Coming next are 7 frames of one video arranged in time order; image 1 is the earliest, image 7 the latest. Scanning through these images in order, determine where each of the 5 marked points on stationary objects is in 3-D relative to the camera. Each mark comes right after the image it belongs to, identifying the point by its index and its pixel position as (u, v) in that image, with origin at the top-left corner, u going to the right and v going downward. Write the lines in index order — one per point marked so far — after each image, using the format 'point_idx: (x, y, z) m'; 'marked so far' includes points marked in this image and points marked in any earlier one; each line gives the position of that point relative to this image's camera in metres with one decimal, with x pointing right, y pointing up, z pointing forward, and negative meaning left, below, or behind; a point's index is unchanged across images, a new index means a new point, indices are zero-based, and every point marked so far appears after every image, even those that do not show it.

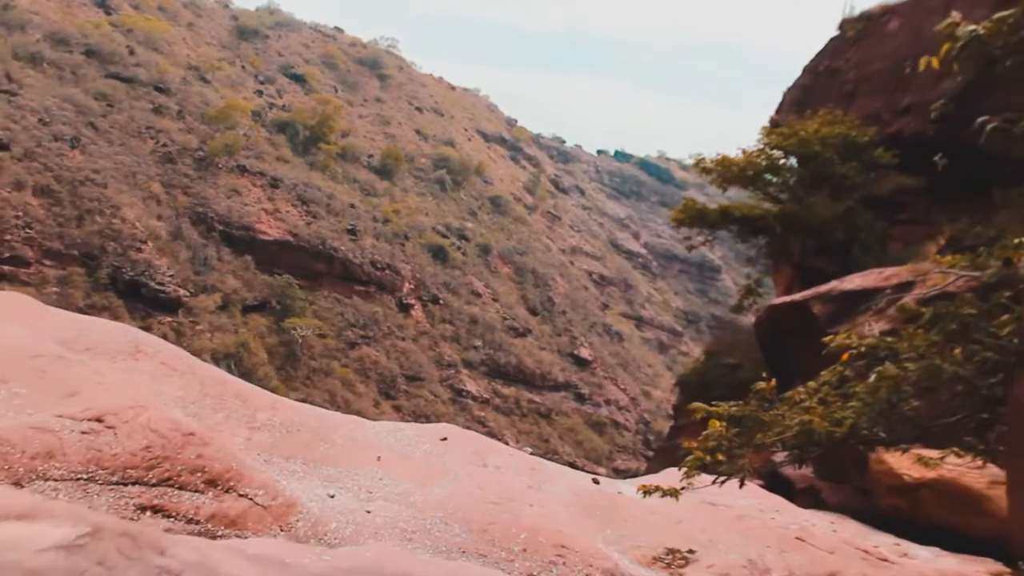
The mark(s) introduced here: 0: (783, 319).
0: (+2.9, -0.3, +8.3) m
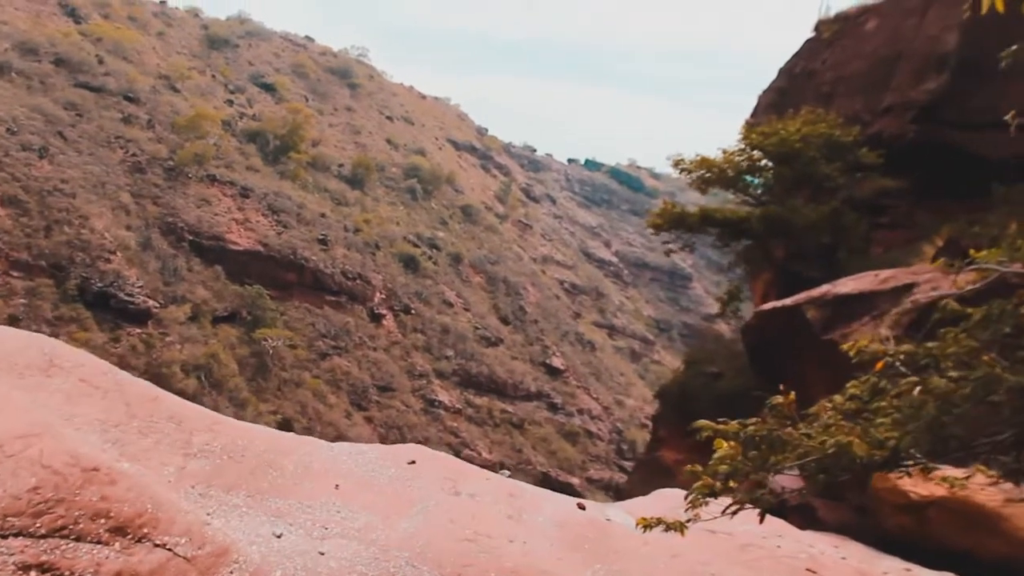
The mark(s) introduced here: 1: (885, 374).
0: (+2.7, -0.4, +7.8) m
1: (+1.7, -0.4, +3.5) m
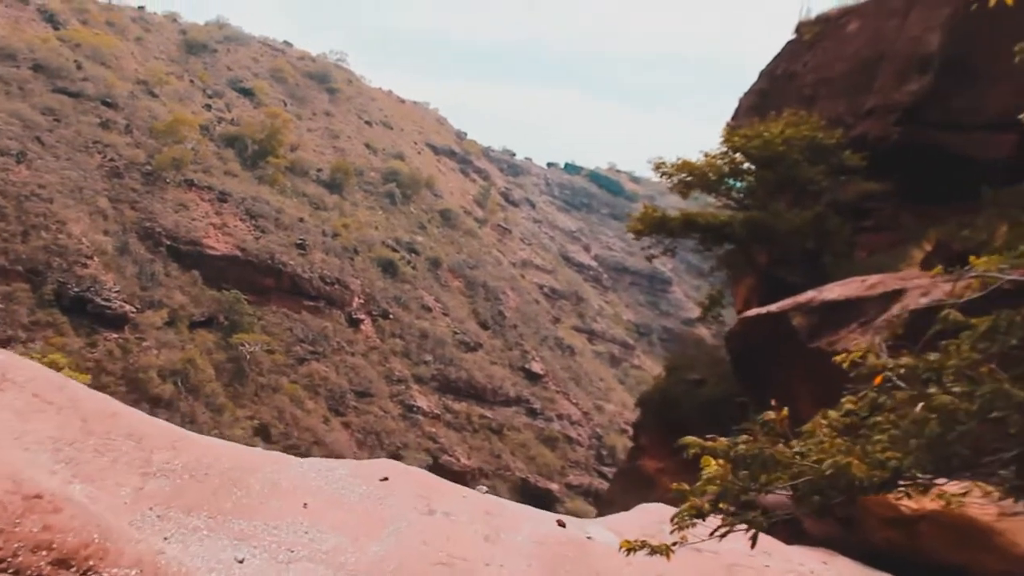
0: (+2.4, -0.4, +7.6) m
1: (+1.6, -0.4, +3.4) m
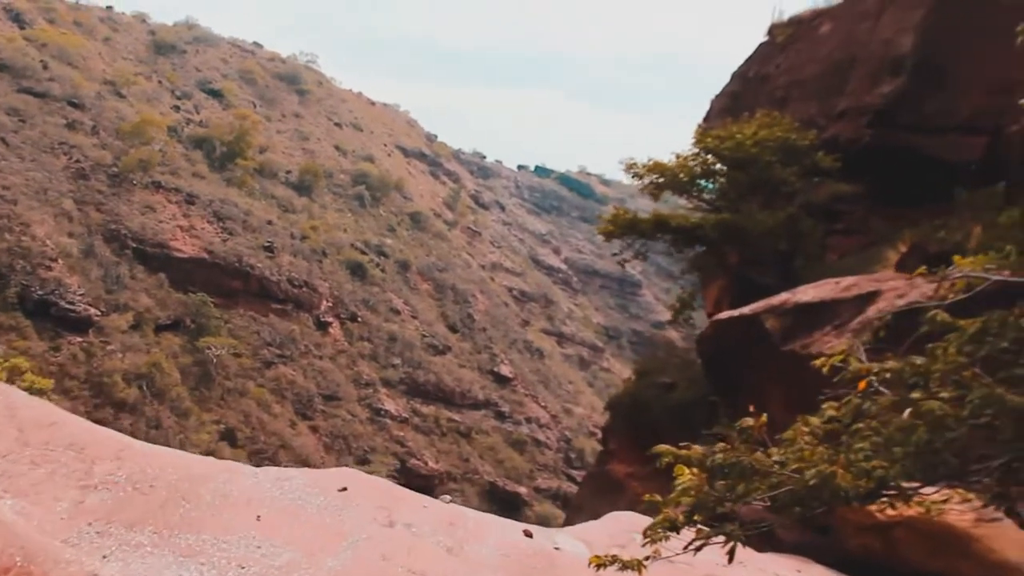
0: (+2.1, -0.5, +7.5) m
1: (+1.5, -0.4, +3.2) m
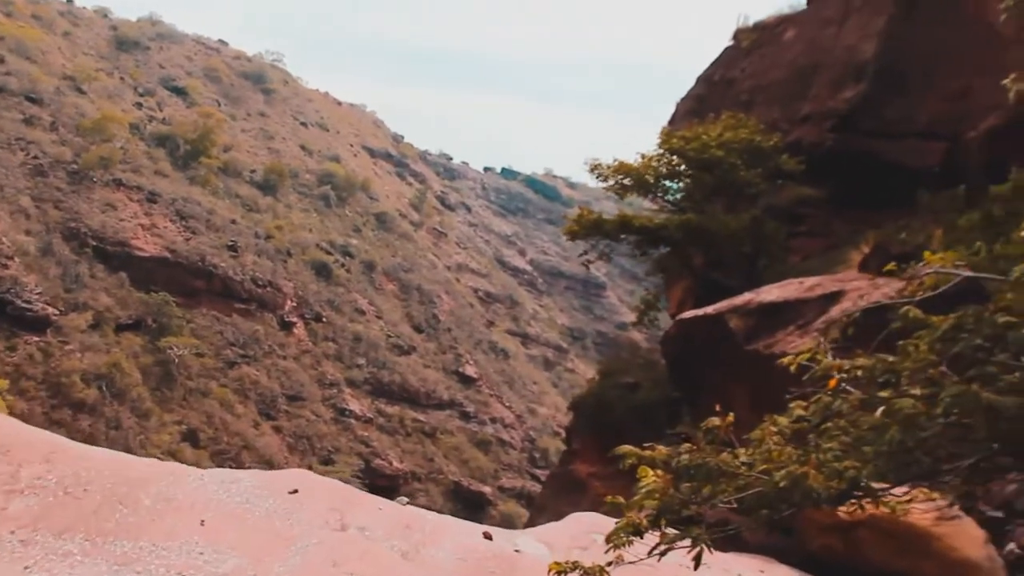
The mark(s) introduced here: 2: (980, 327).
0: (+1.8, -0.4, +7.5) m
1: (+1.3, -0.4, +3.1) m
2: (+1.6, -0.1, +2.7) m
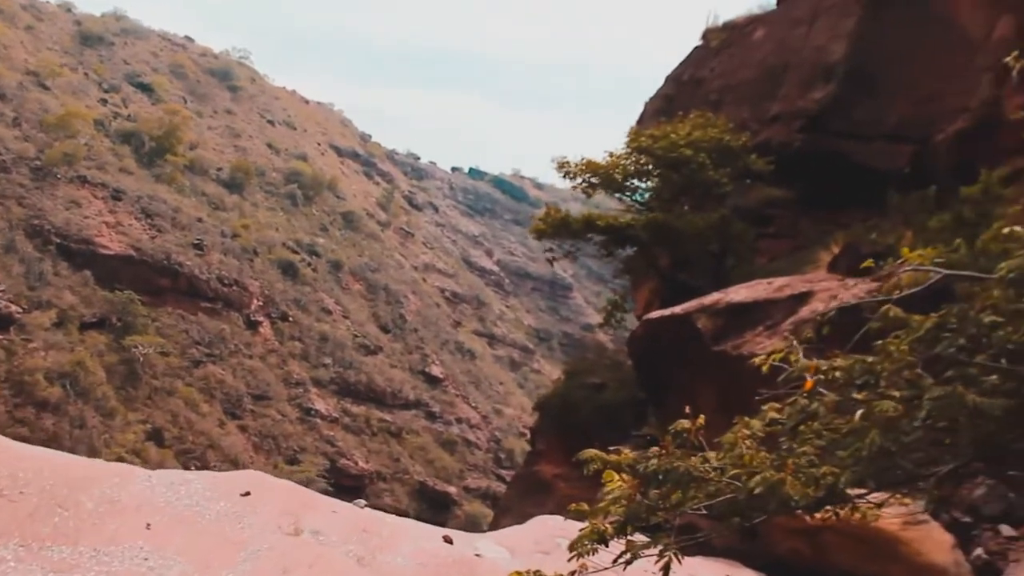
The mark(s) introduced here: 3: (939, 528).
0: (+1.4, -0.4, +7.4) m
1: (+1.2, -0.4, +3.1) m
2: (+1.5, -0.1, +2.6) m
3: (+2.5, -1.4, +4.5) m
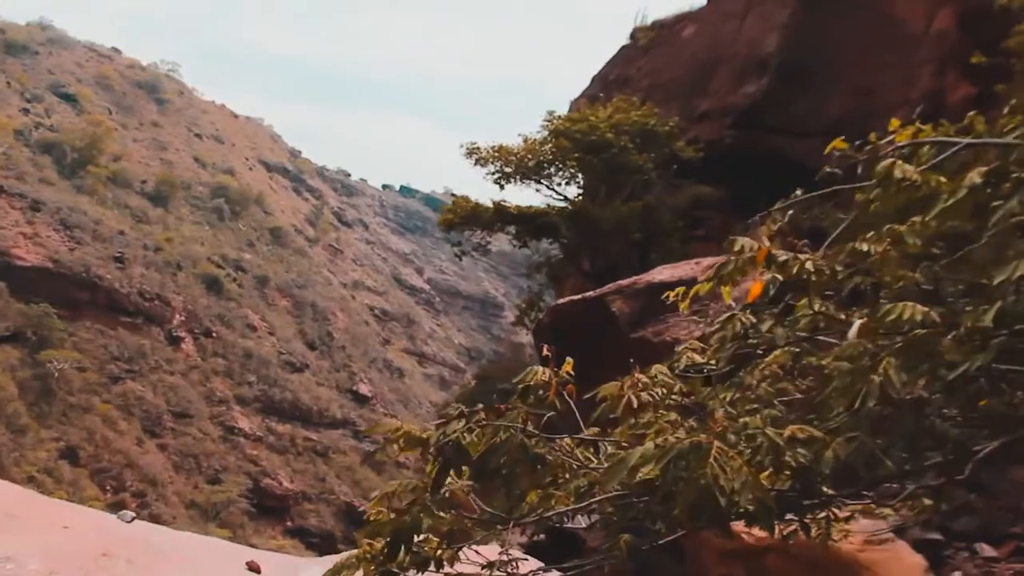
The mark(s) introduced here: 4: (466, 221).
0: (+0.6, -0.3, +6.4) m
1: (+0.7, -0.2, +2.1) m
2: (+1.0, +0.1, +1.7) m
3: (+1.8, -1.2, +3.6) m
4: (-0.5, +0.9, +10.0) m
